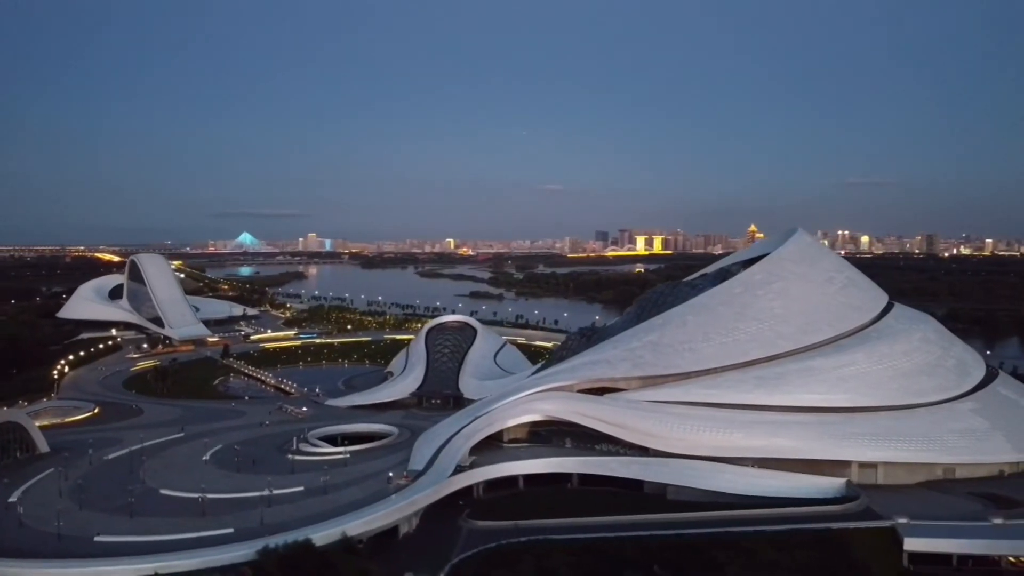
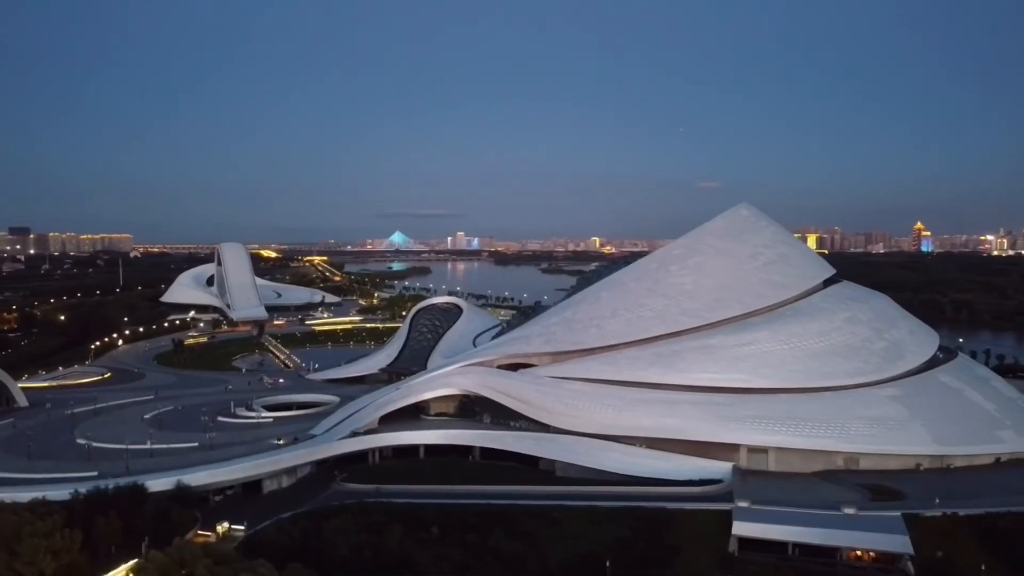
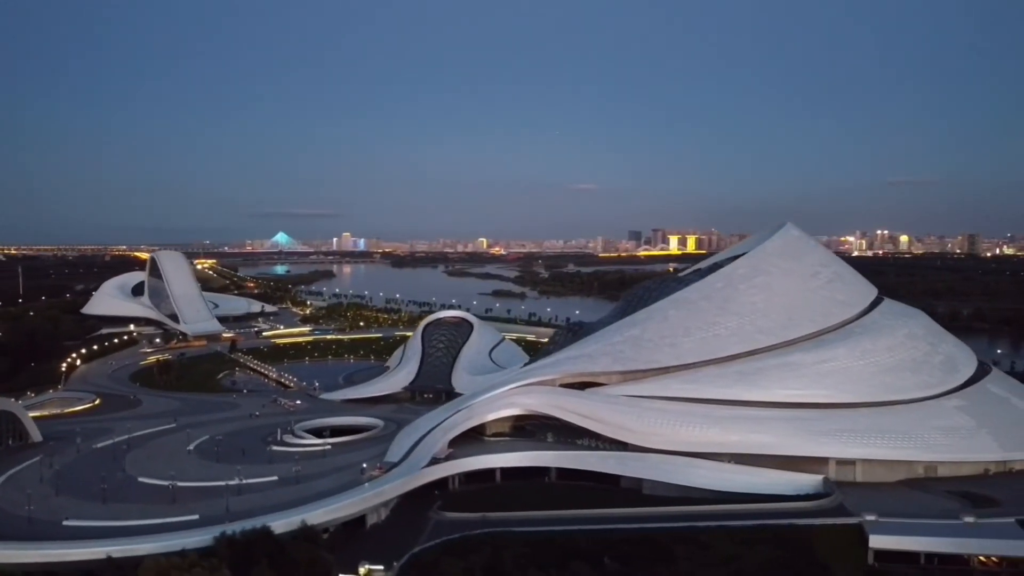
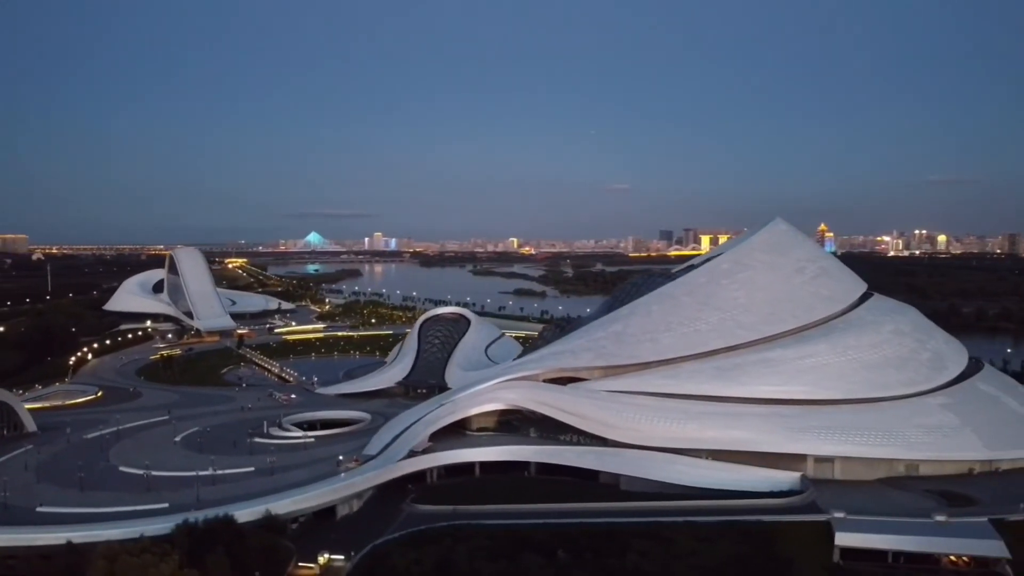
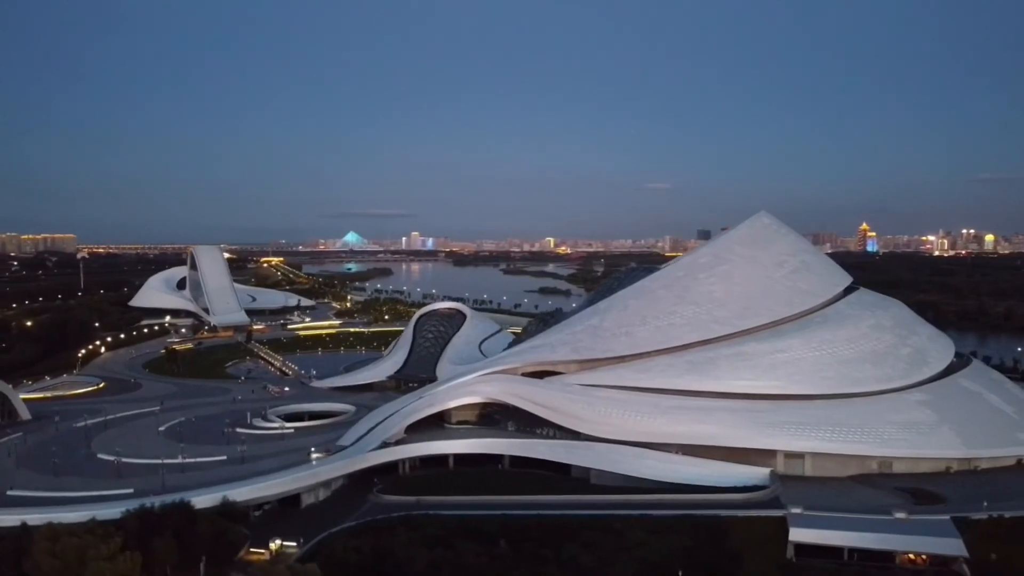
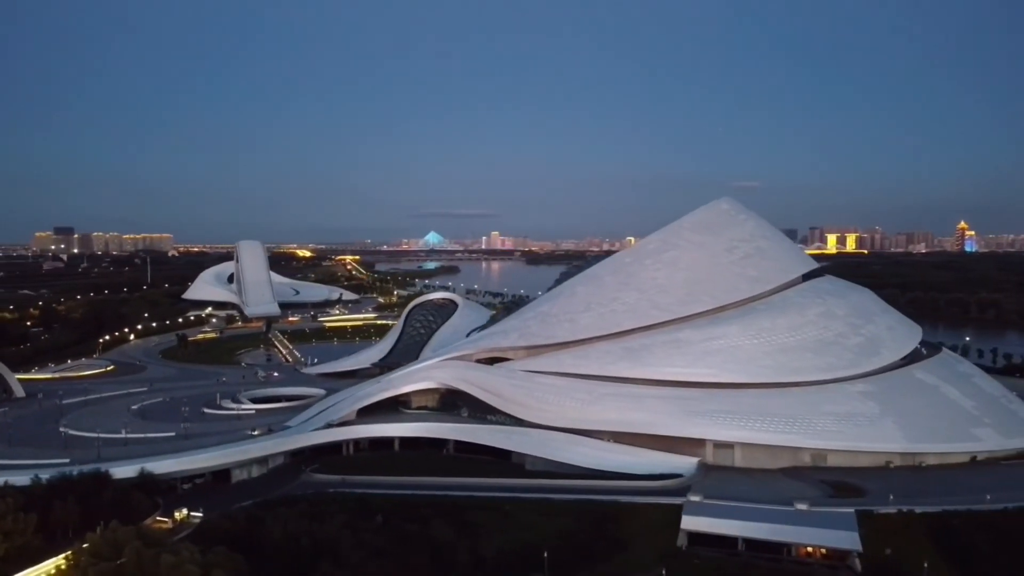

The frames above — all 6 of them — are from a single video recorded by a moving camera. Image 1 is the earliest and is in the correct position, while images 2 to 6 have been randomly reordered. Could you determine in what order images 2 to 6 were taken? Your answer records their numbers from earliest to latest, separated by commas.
3, 4, 5, 2, 6
